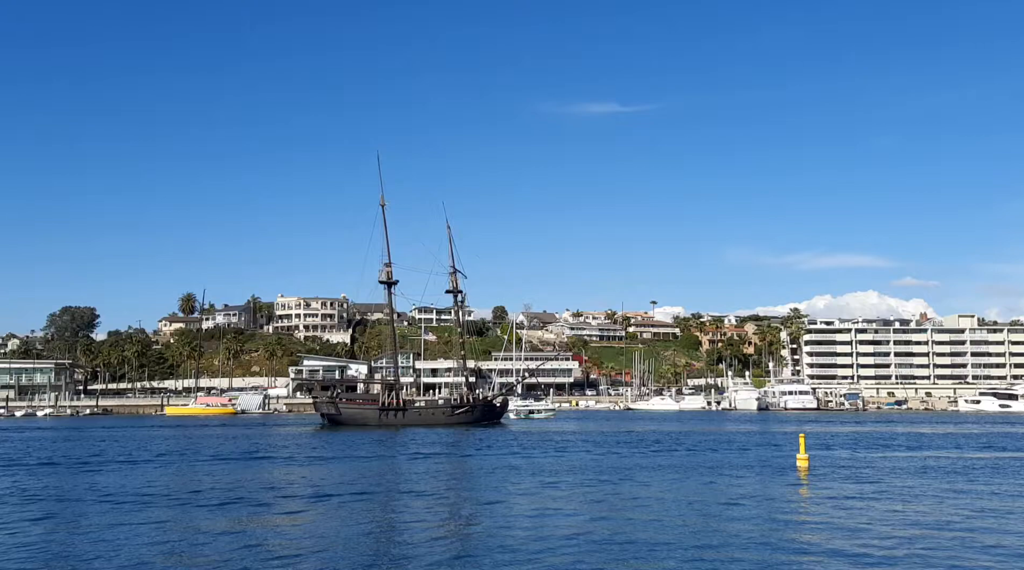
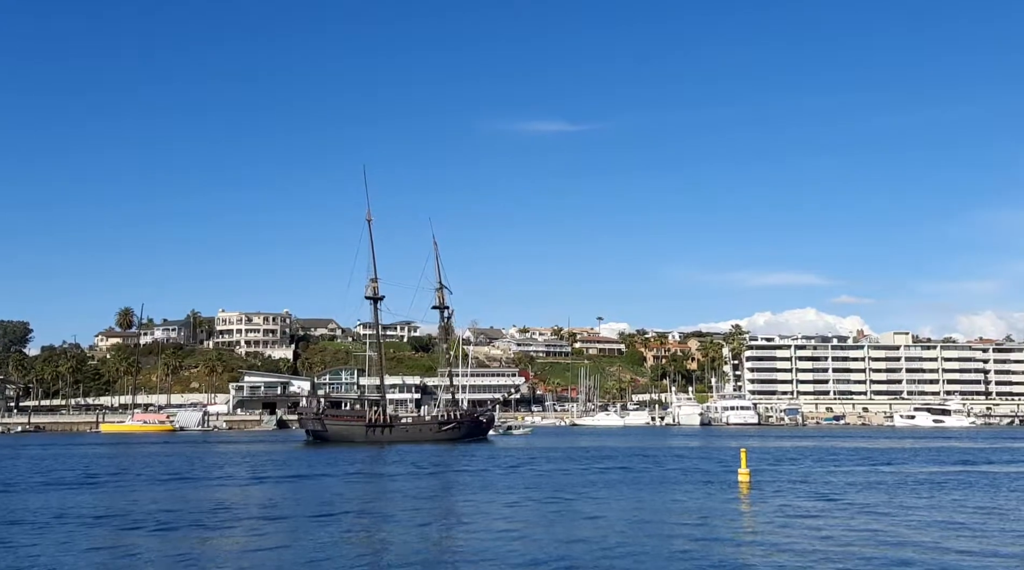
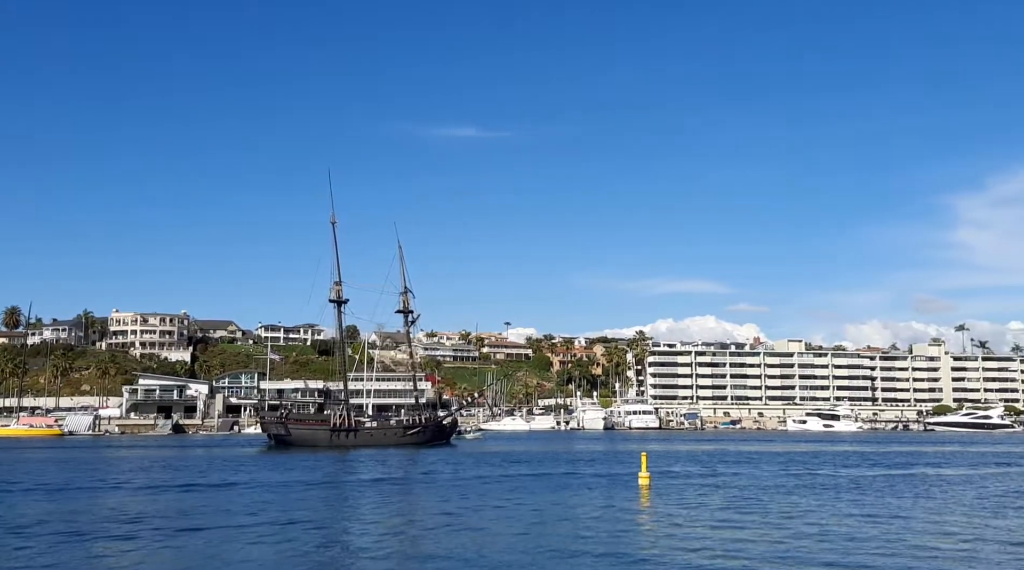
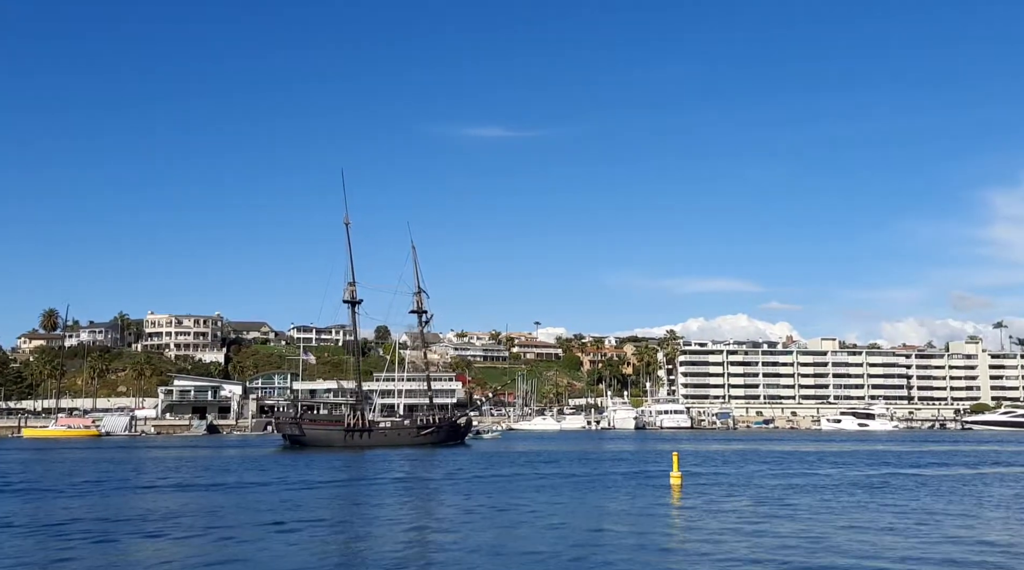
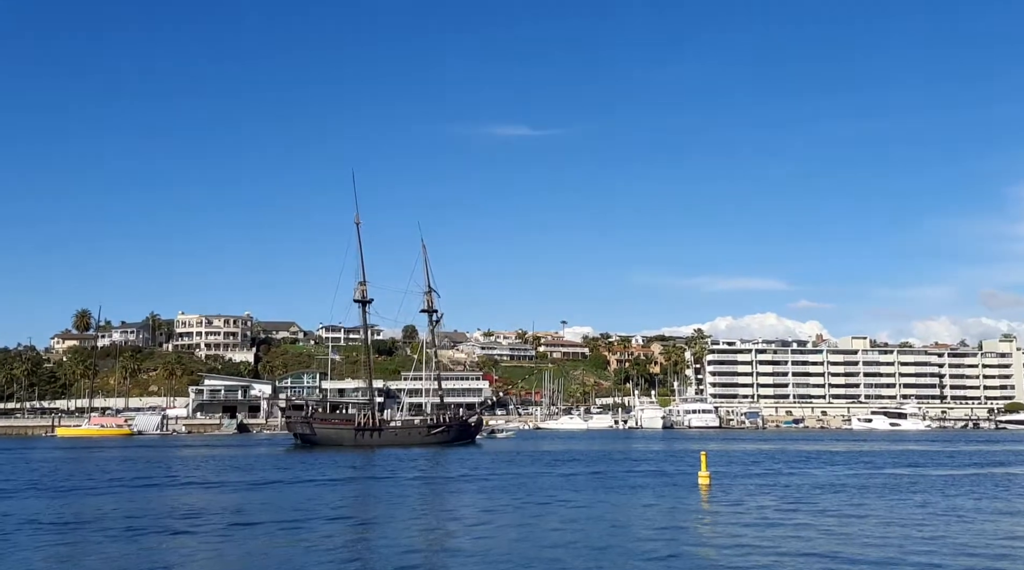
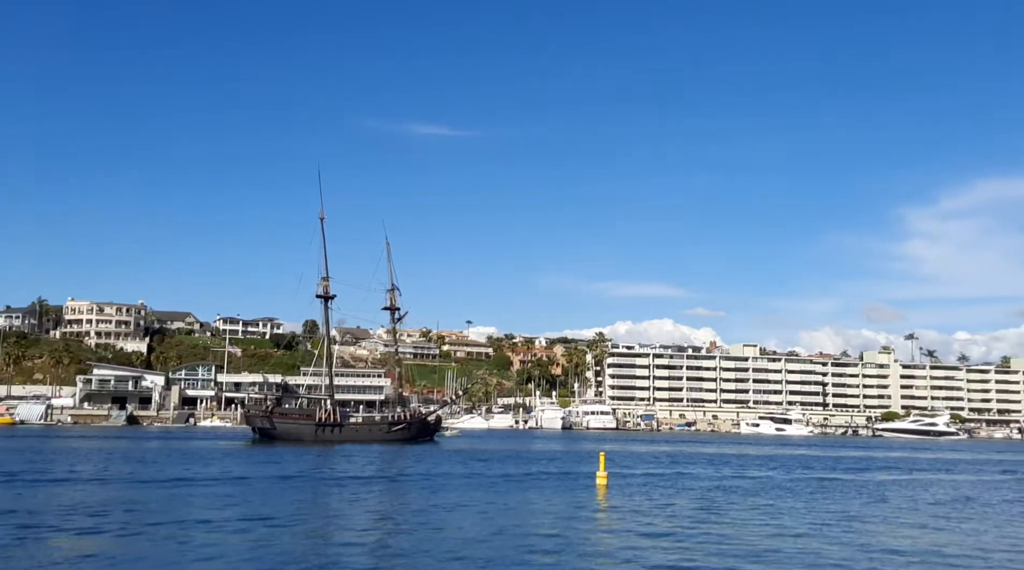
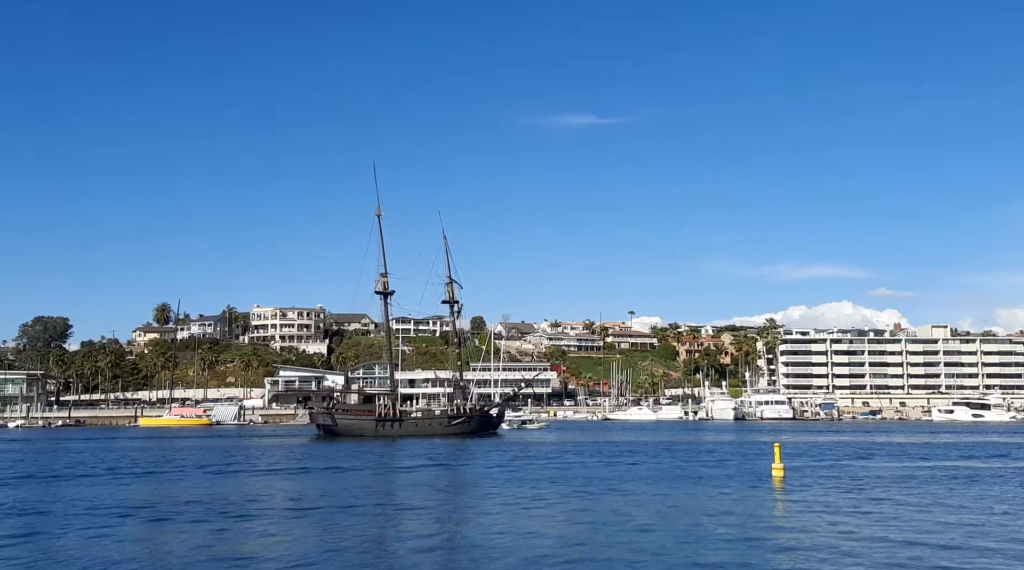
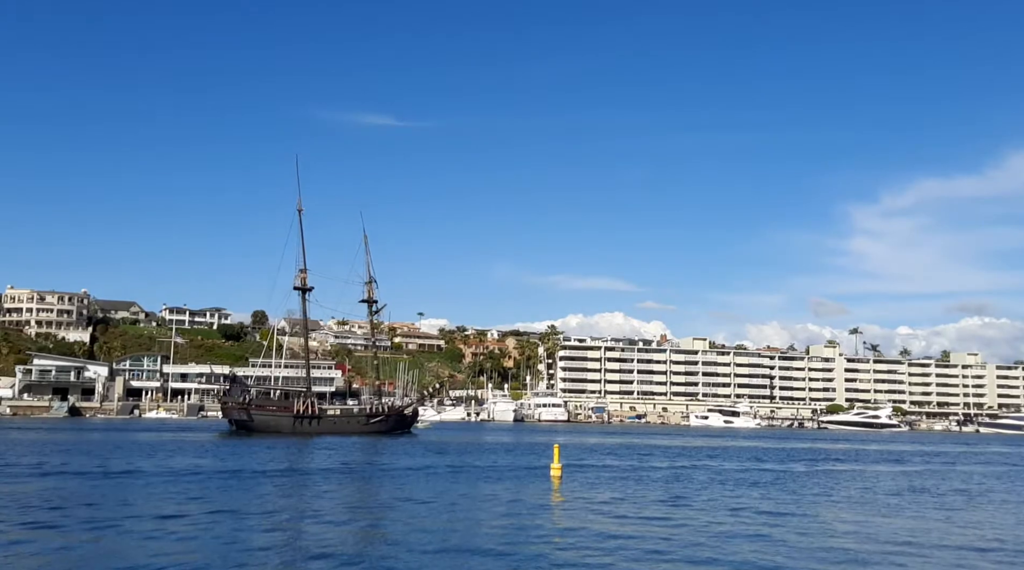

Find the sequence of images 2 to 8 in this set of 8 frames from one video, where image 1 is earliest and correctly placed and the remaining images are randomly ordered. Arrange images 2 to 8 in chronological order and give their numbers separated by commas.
7, 2, 5, 4, 3, 6, 8
